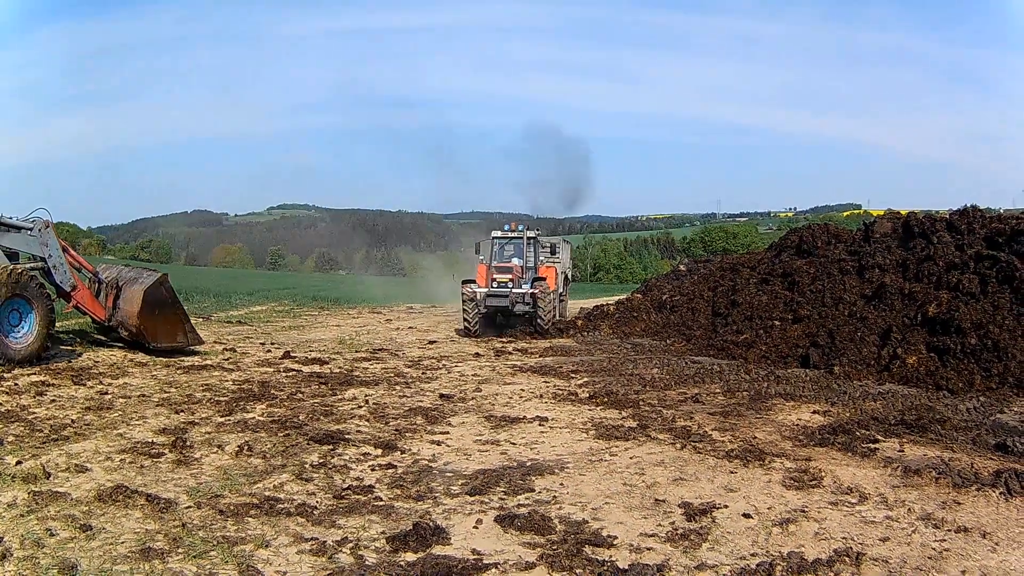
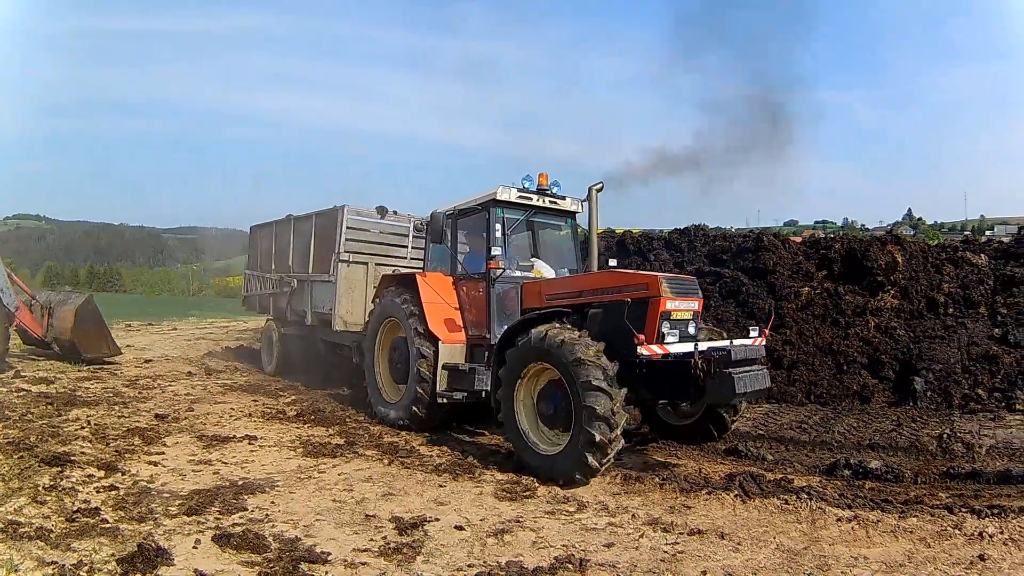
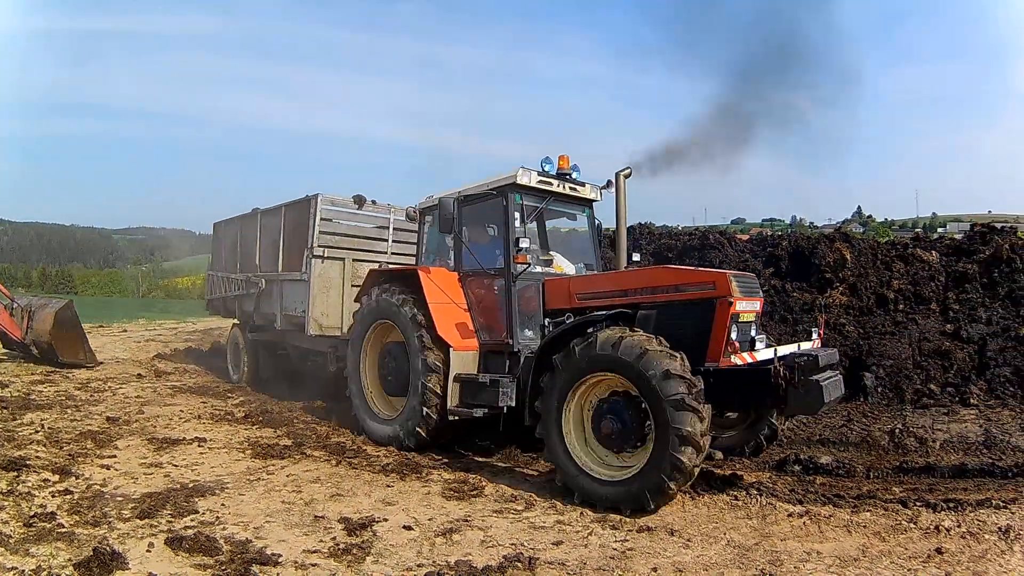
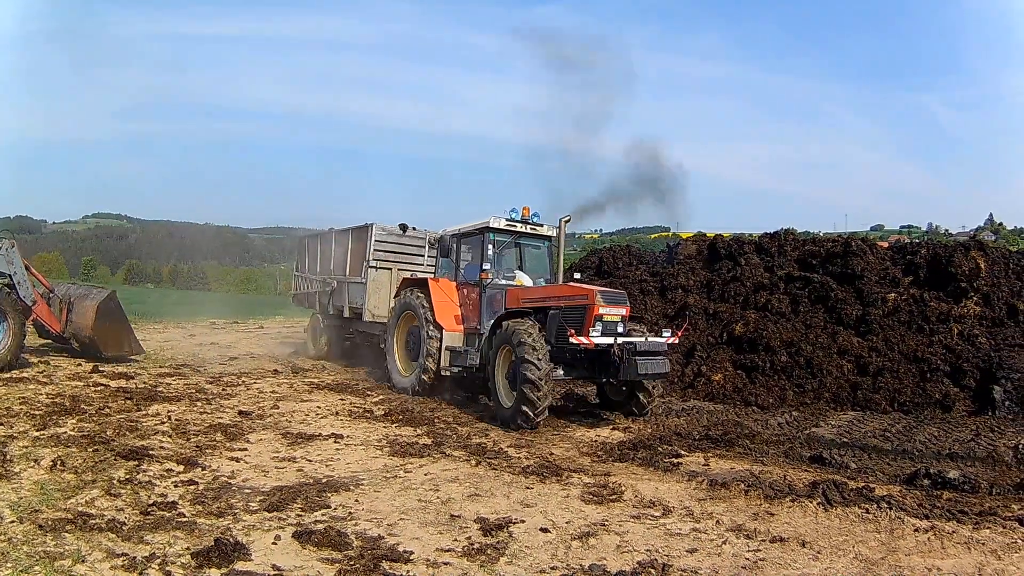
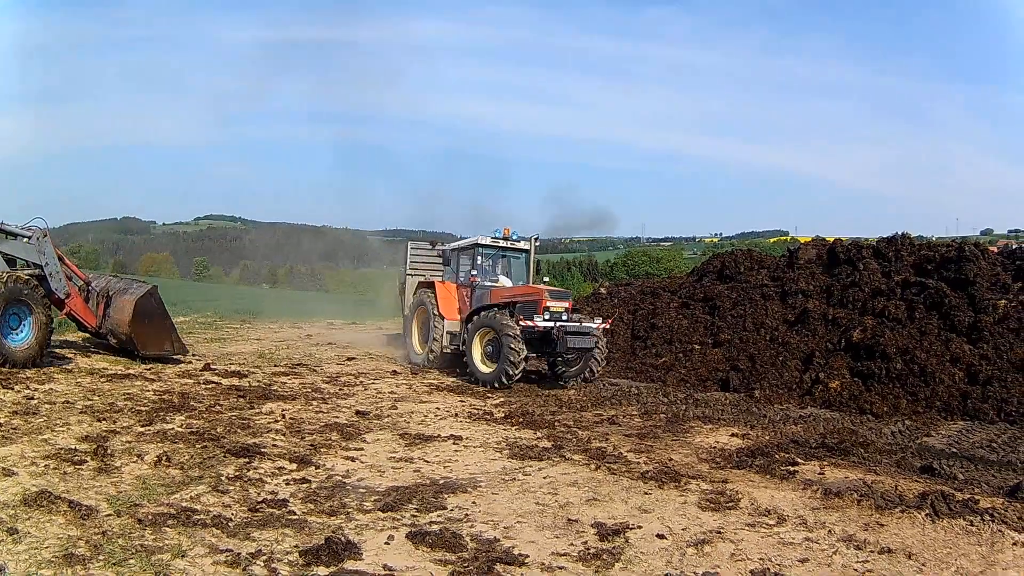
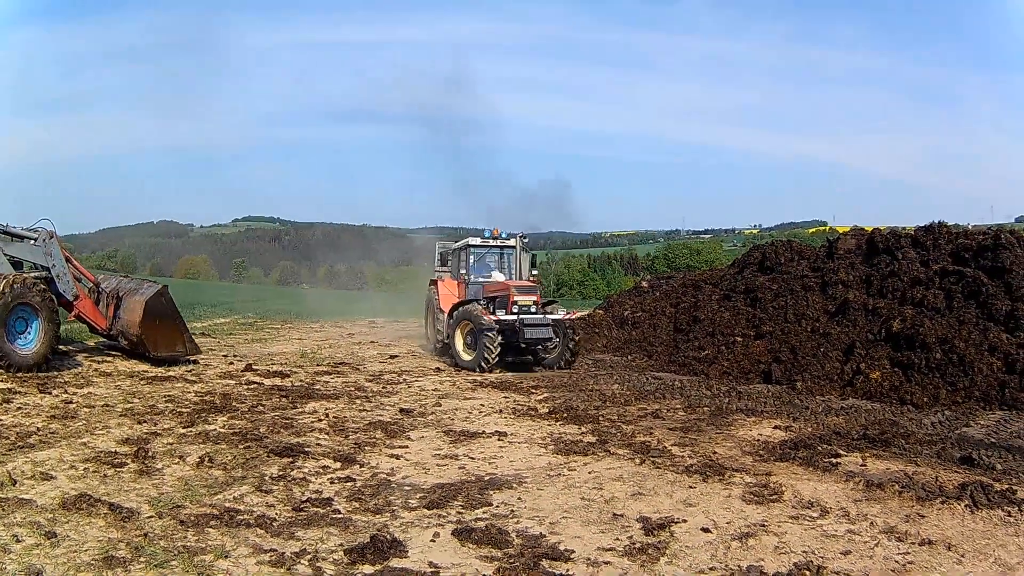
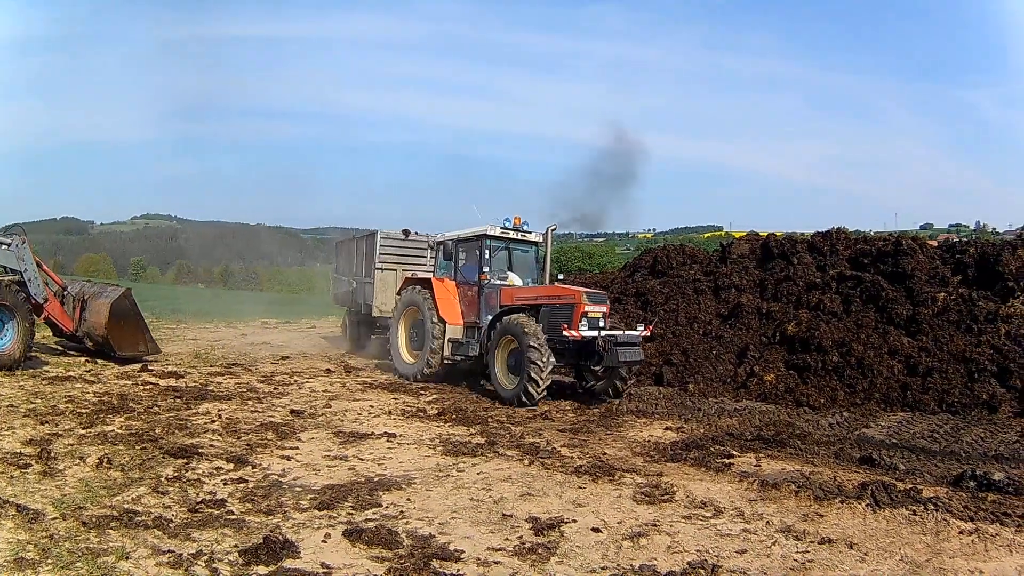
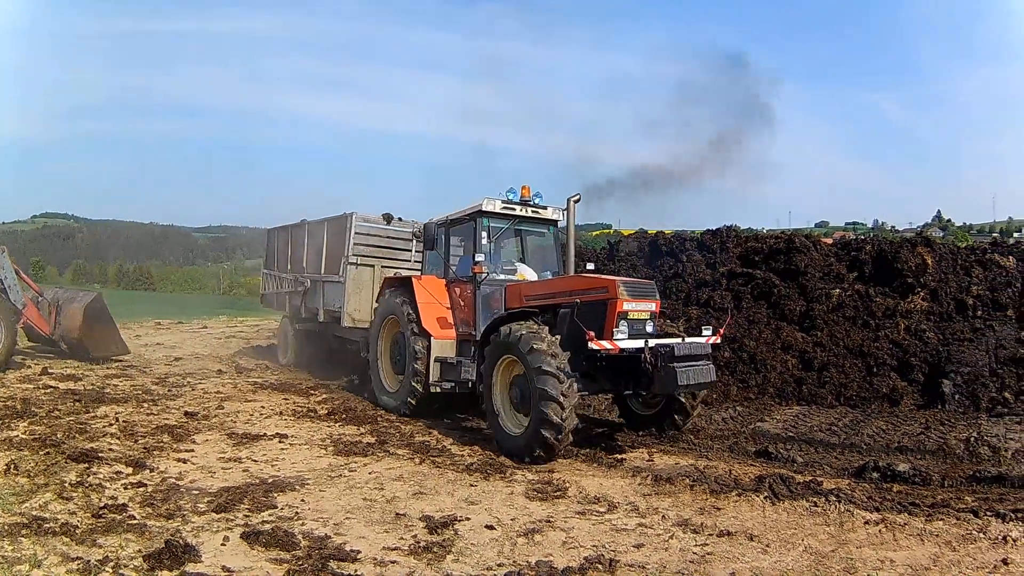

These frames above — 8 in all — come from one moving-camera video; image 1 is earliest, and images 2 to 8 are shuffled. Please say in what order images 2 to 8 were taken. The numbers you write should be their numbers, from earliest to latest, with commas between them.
6, 5, 7, 4, 8, 2, 3
